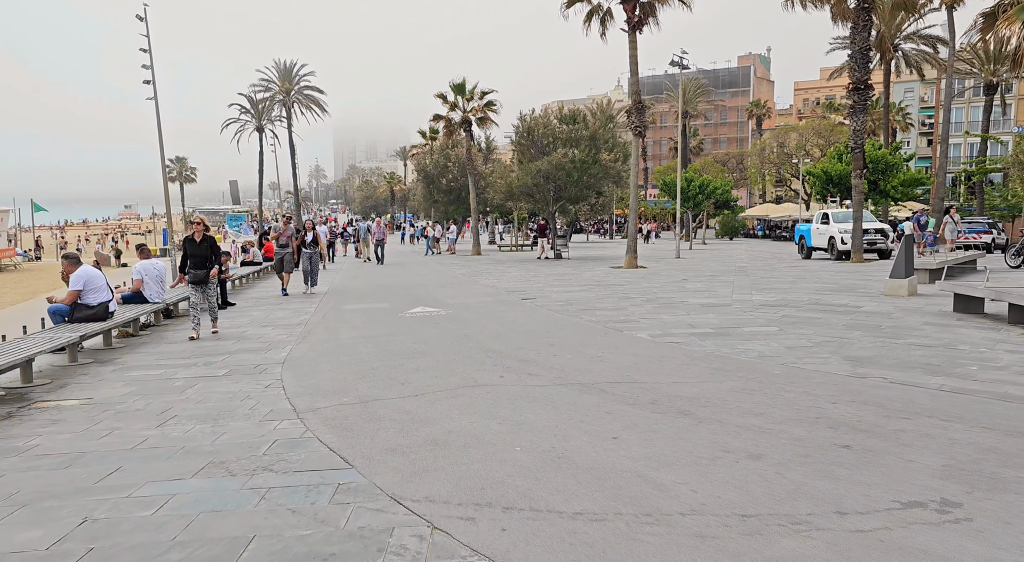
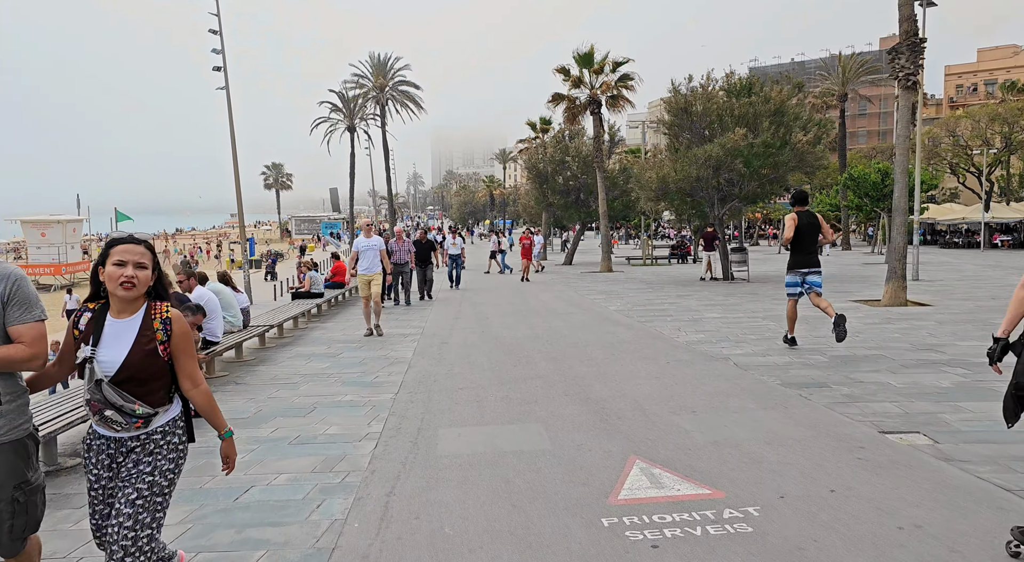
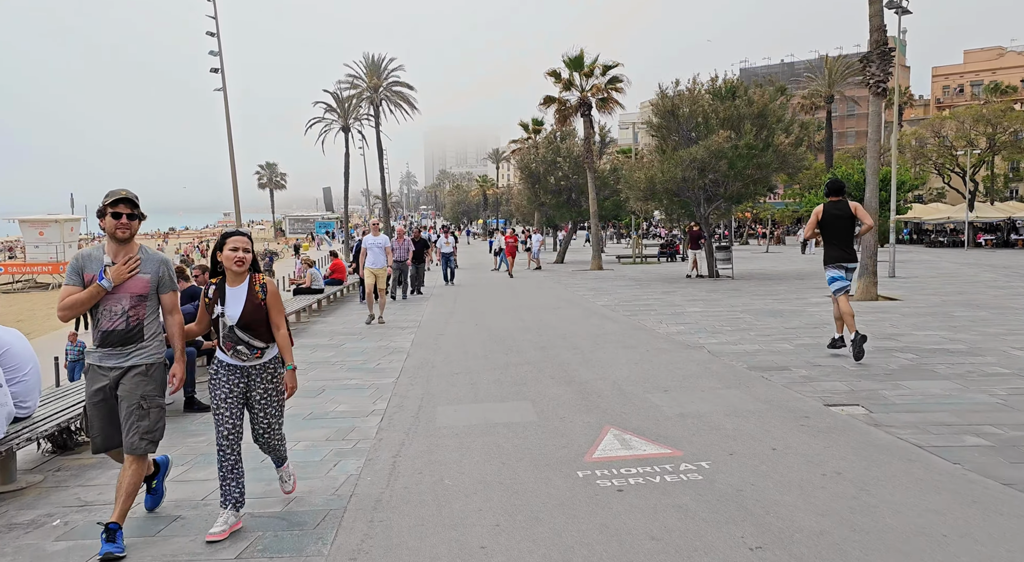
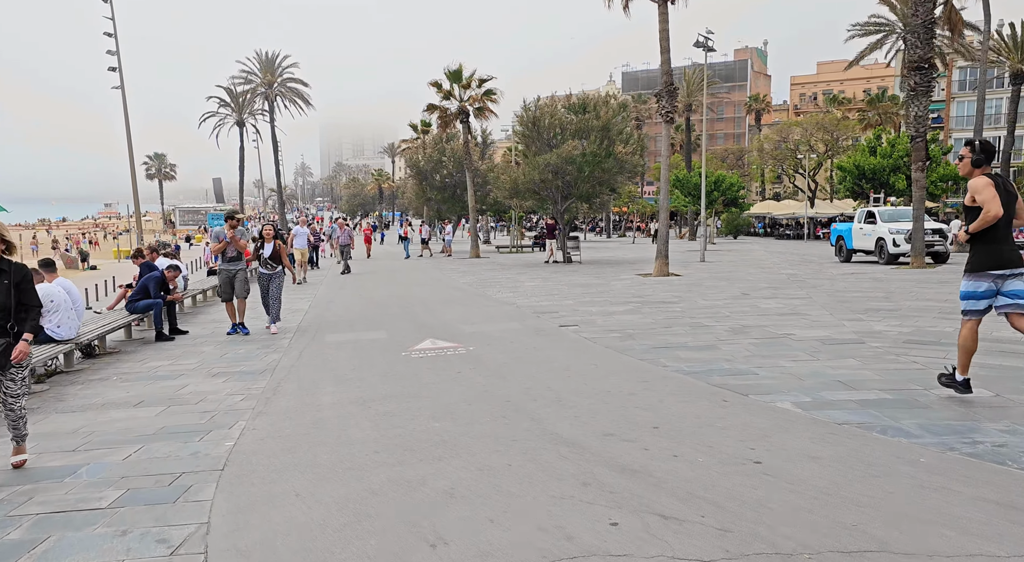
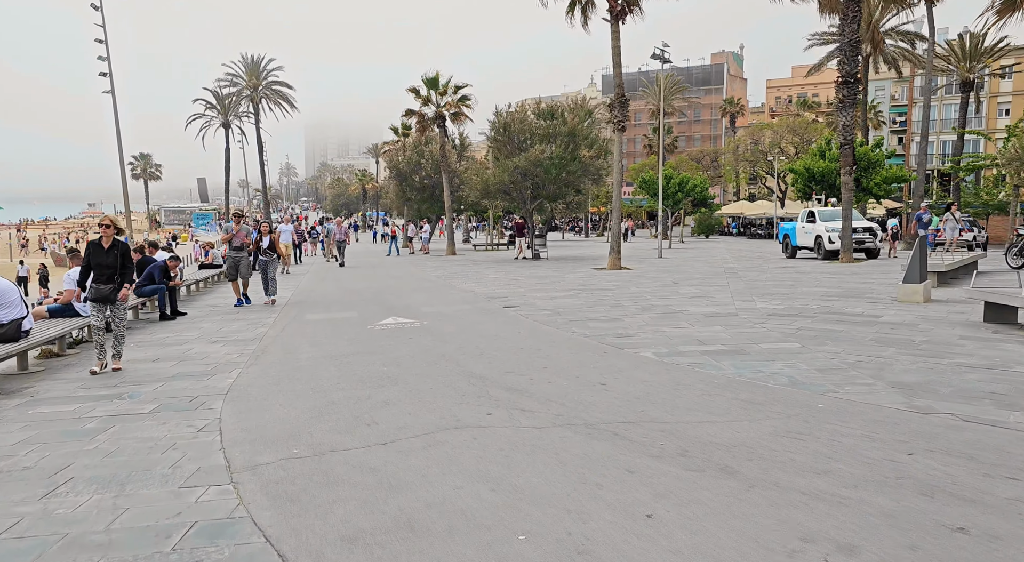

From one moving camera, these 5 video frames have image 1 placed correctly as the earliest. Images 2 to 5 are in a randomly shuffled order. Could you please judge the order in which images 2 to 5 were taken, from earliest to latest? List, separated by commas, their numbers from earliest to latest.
5, 4, 3, 2
